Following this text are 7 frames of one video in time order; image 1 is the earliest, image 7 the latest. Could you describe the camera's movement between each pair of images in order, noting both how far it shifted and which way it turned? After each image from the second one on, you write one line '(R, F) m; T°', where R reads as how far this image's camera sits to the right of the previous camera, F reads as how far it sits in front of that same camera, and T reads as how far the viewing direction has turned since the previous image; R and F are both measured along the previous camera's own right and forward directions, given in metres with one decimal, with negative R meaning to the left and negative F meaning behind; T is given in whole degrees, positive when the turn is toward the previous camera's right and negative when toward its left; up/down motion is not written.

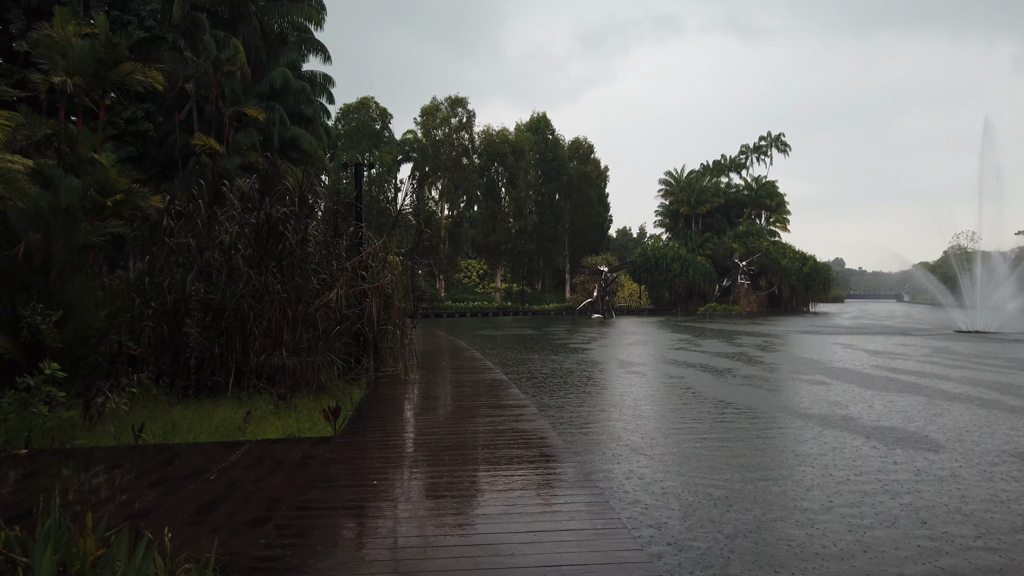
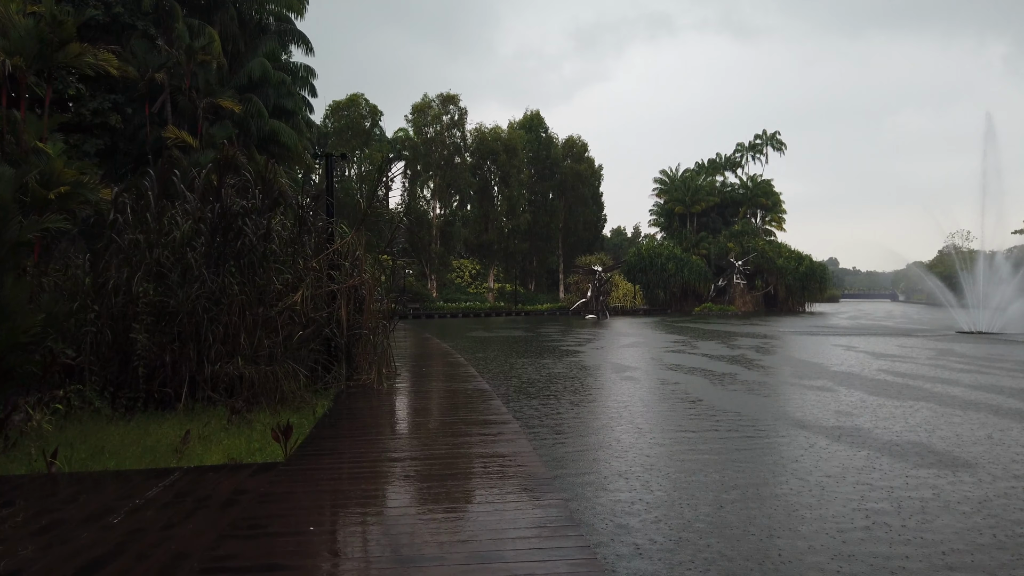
(+0.1, +0.7) m; 0°
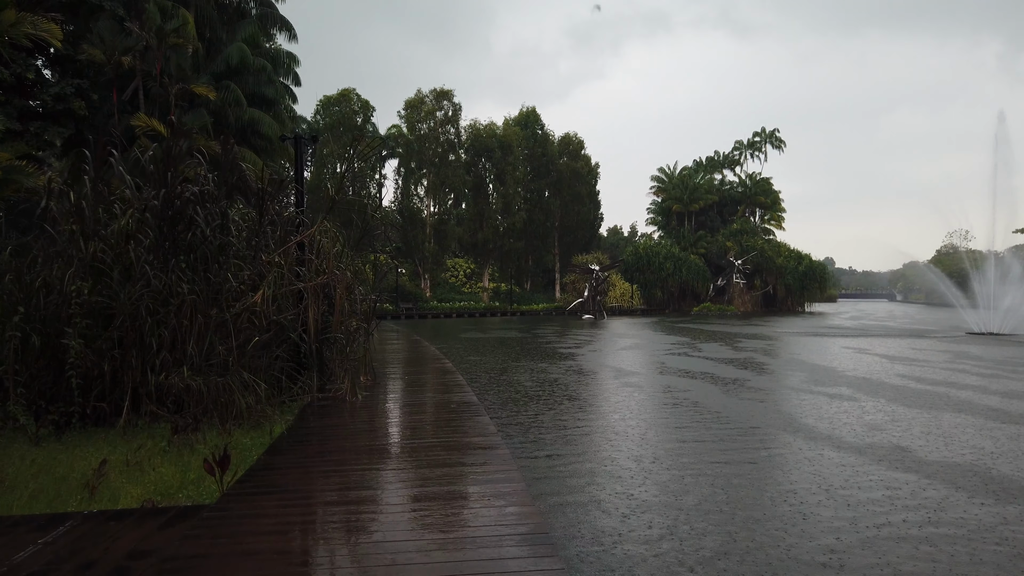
(0.0, +0.9) m; 0°
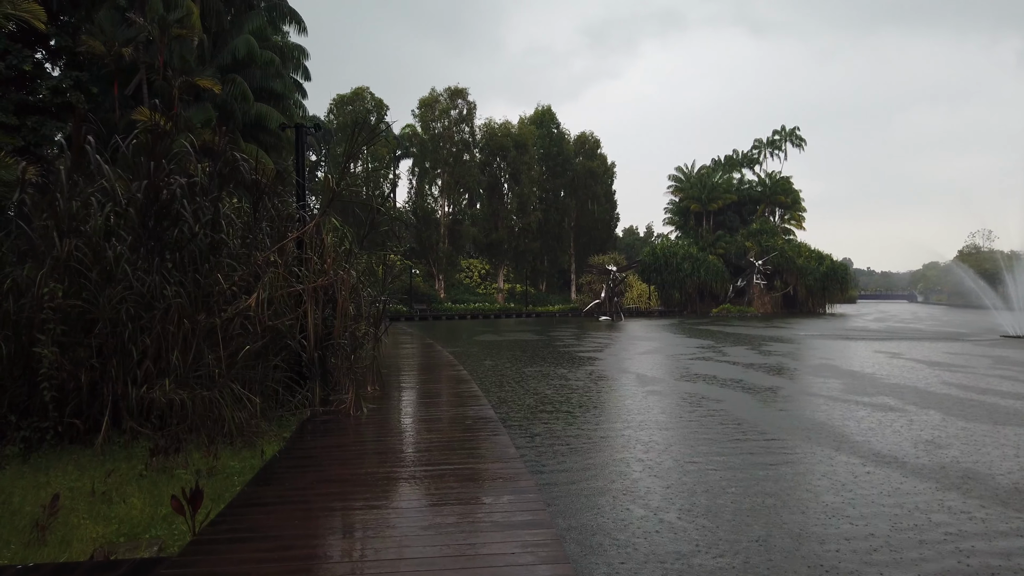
(-0.1, +0.7) m; -1°
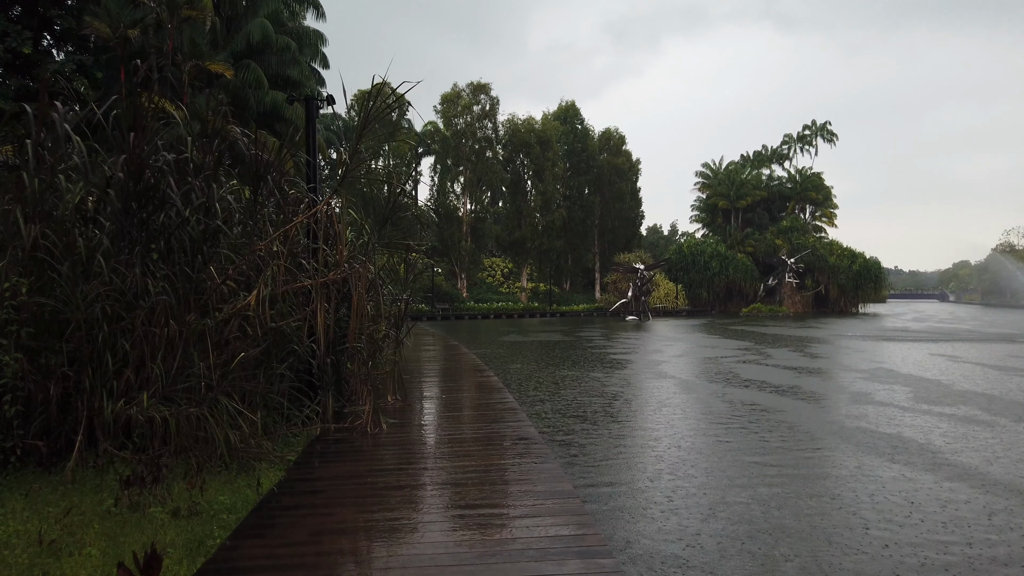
(-0.2, +0.9) m; -2°
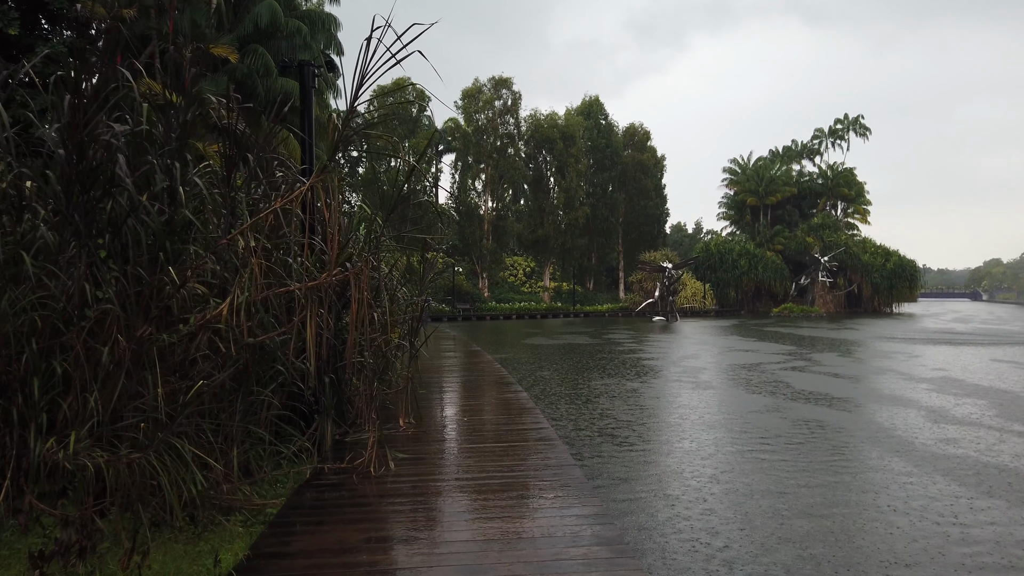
(-0.1, +1.1) m; -2°
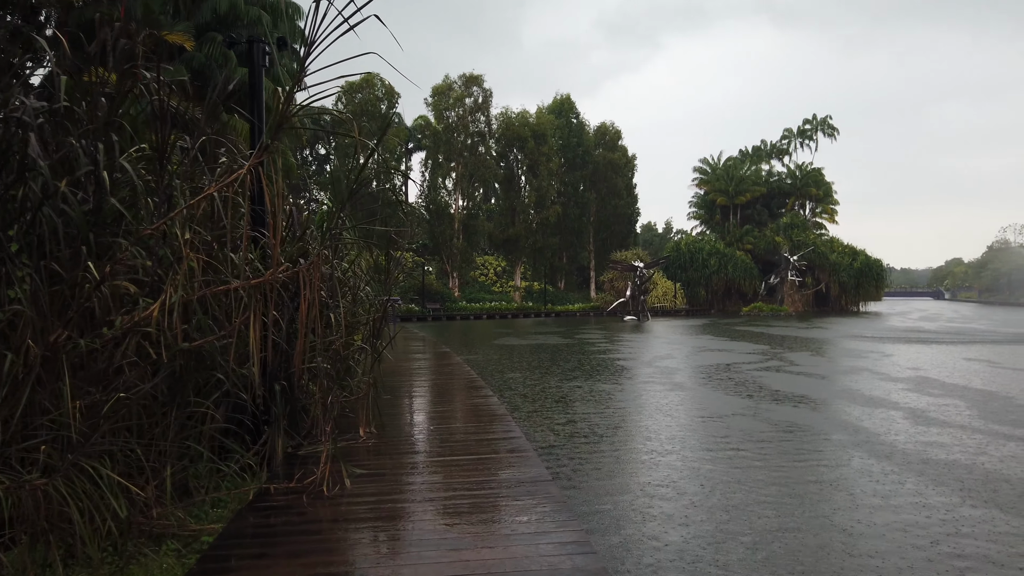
(0.0, +0.4) m; +2°
